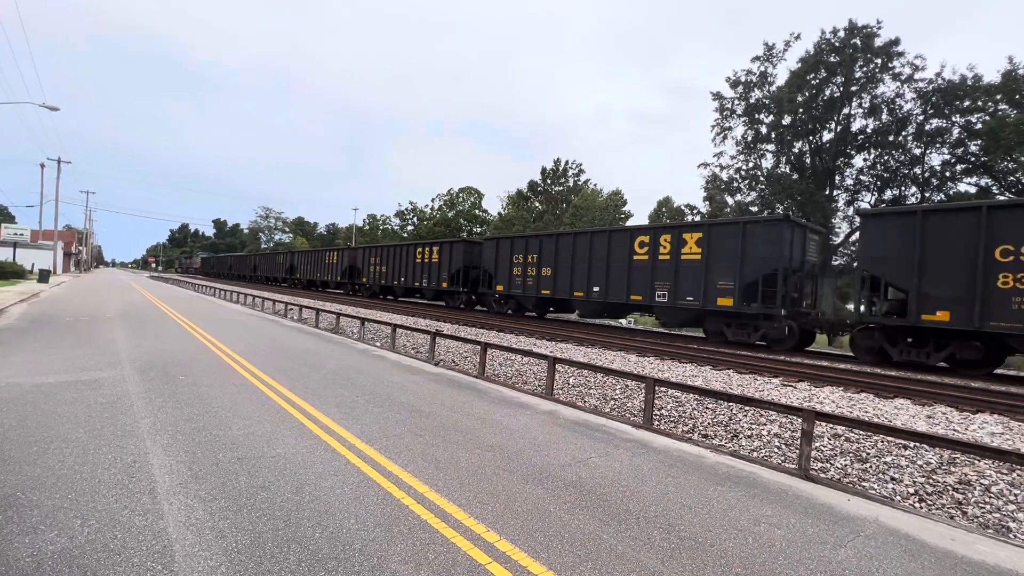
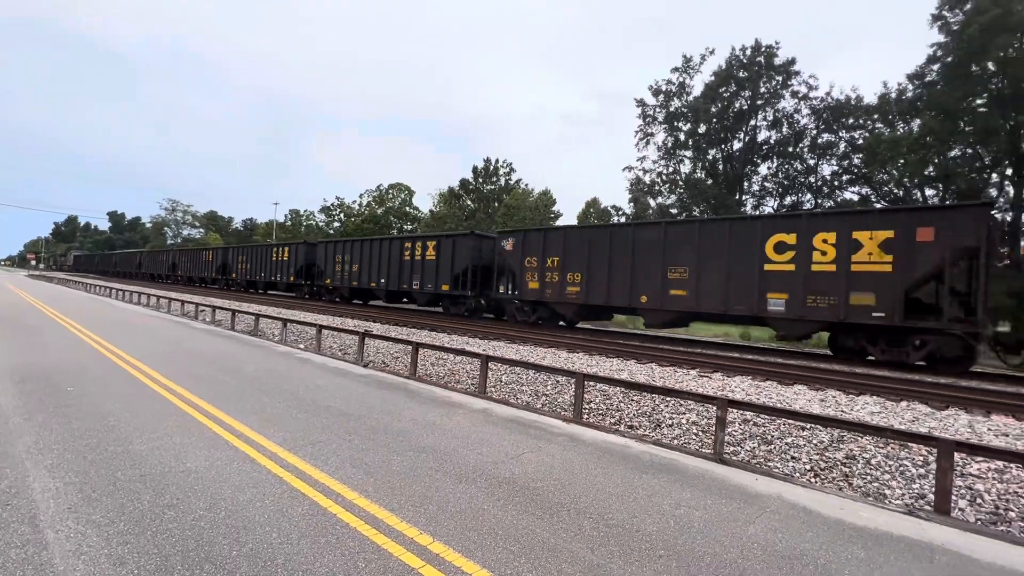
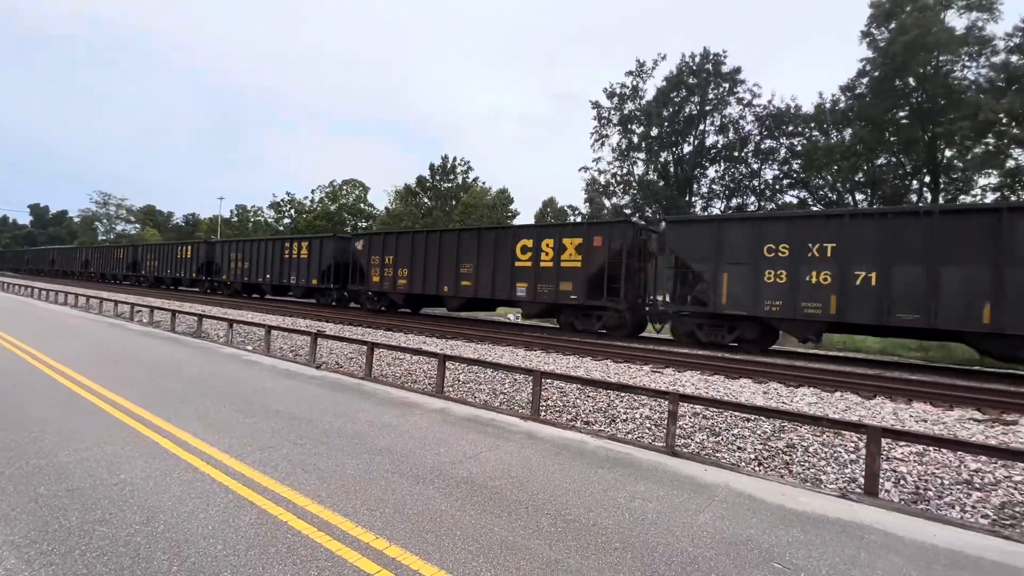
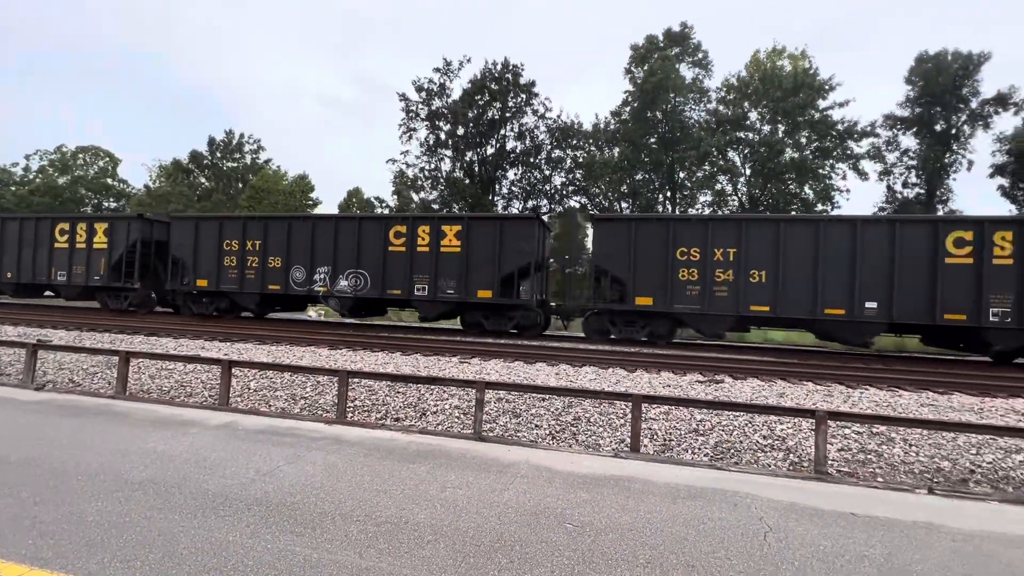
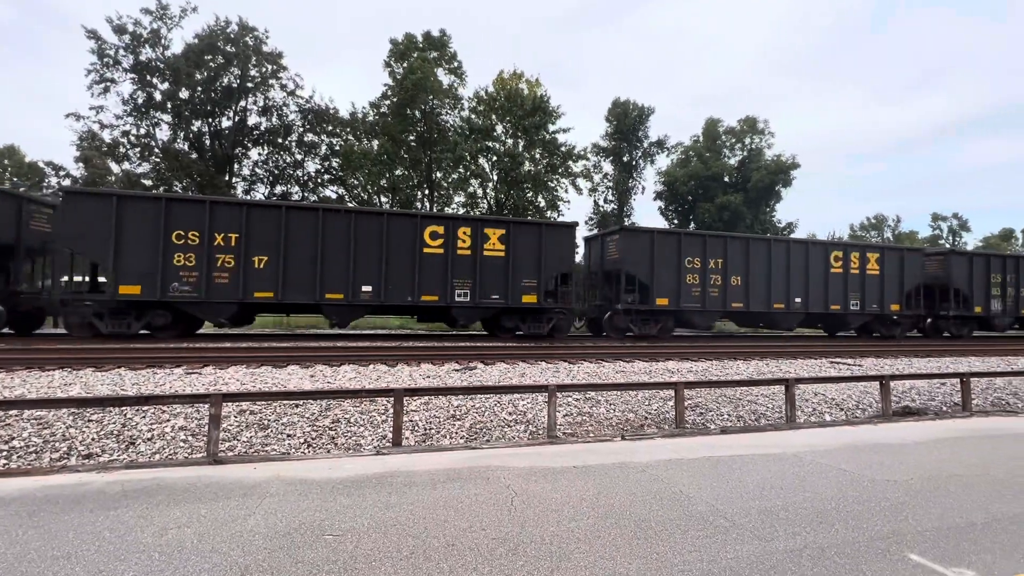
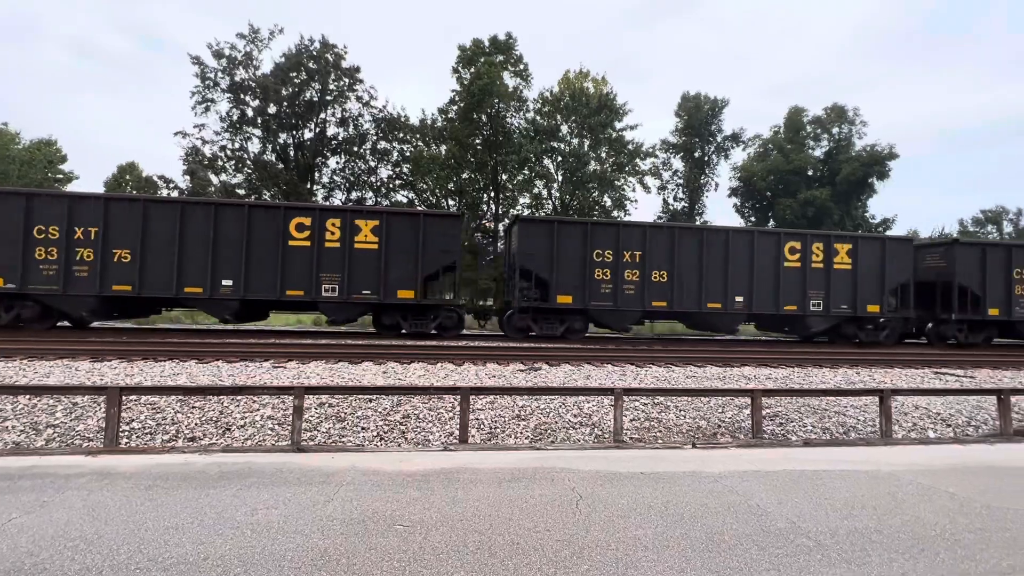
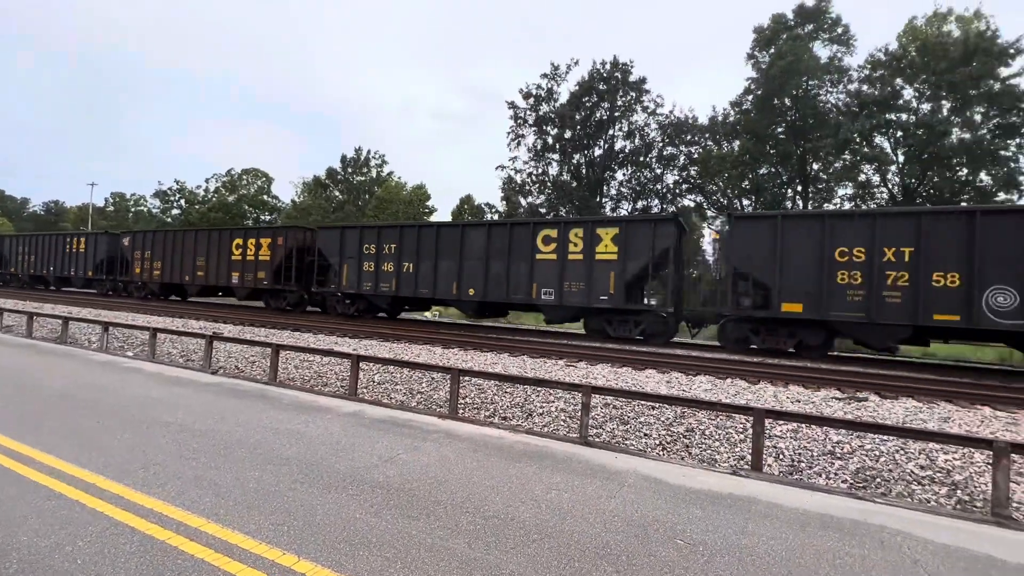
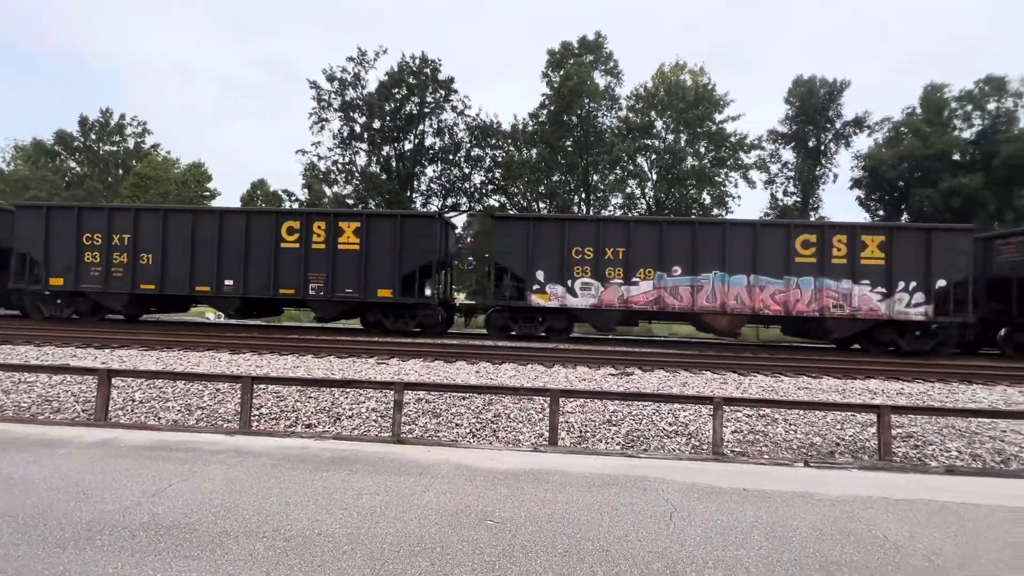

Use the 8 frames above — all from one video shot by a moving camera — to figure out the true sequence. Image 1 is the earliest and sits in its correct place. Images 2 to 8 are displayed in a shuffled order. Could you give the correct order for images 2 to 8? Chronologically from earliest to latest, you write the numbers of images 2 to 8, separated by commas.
2, 3, 7, 4, 8, 6, 5
